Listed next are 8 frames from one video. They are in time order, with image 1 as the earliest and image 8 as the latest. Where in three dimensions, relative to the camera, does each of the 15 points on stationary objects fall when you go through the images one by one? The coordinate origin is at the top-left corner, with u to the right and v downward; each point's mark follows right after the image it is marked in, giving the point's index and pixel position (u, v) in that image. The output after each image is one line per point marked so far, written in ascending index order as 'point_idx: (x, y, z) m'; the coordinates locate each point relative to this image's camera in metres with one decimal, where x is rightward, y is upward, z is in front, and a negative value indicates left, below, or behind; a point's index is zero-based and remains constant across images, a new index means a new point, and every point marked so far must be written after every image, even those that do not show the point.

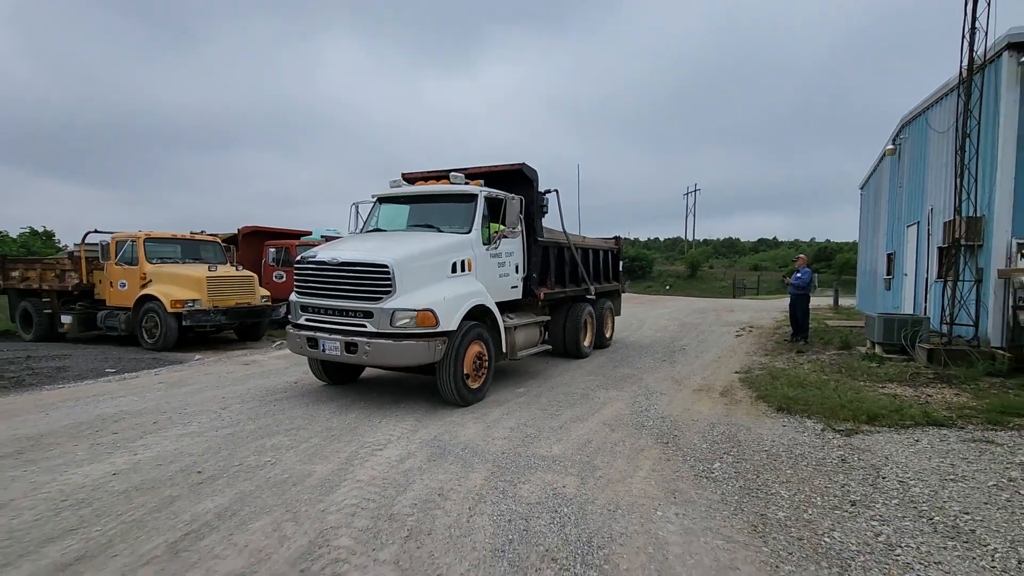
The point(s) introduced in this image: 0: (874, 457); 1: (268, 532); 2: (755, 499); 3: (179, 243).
0: (+3.3, -1.5, +4.8) m
1: (-1.6, -1.6, +3.5) m
2: (+1.8, -1.6, +4.1) m
3: (-7.4, +1.0, +11.7) m
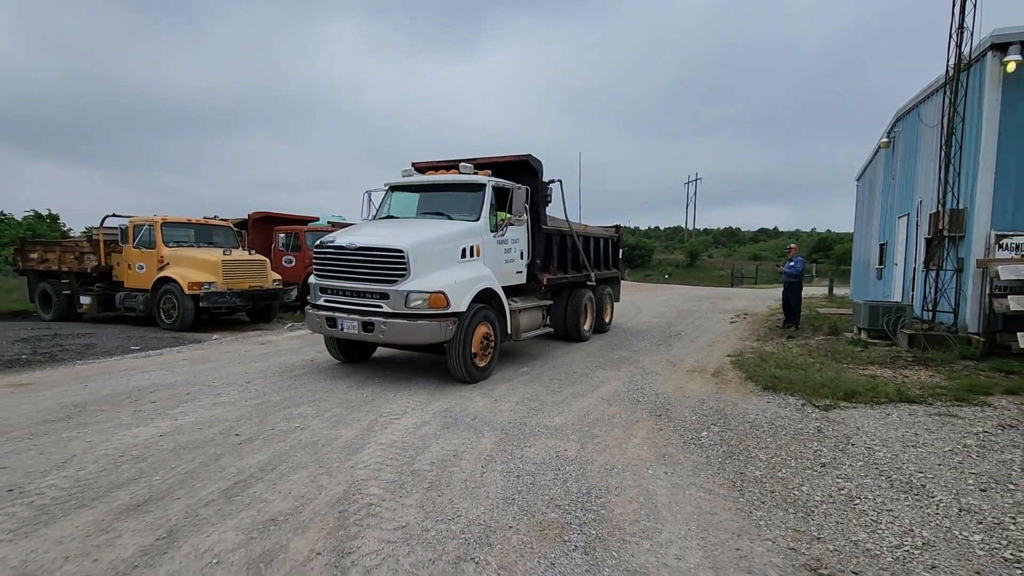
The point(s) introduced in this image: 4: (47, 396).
0: (+3.3, -1.4, +5.3) m
1: (-1.5, -1.5, +4.0) m
2: (+1.9, -1.5, +4.5) m
3: (-7.4, +1.4, +12.1) m
4: (-5.3, -1.2, +6.1) m
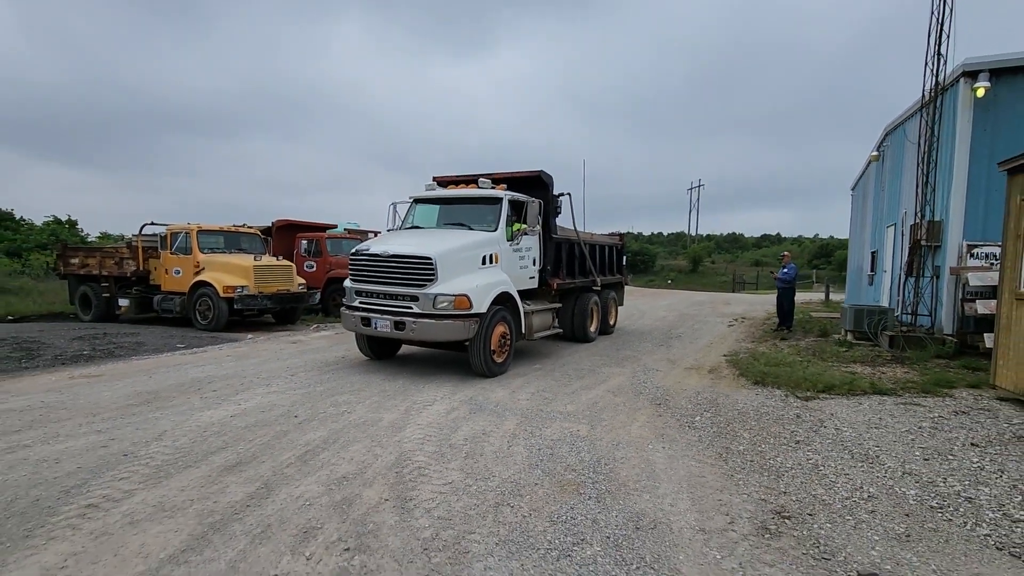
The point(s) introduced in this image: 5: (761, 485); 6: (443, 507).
0: (+3.6, -1.4, +6.1) m
1: (-1.3, -1.5, +4.8) m
2: (+2.1, -1.5, +5.3) m
3: (-7.1, +1.3, +13.0) m
4: (-5.1, -1.3, +7.0) m
5: (+2.0, -1.6, +4.2) m
6: (-0.5, -1.6, +3.8) m
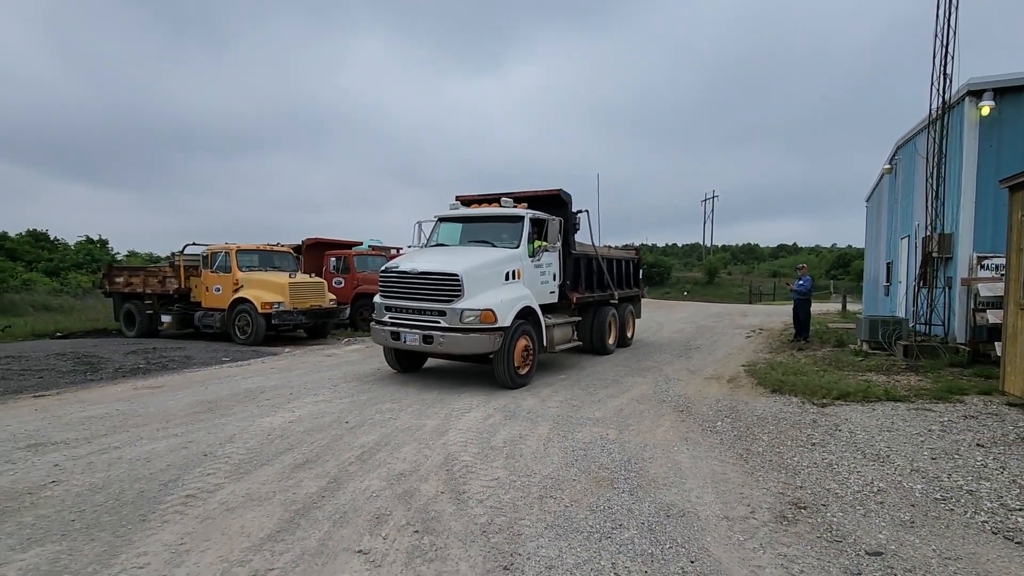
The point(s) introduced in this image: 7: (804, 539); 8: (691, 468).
0: (+4.0, -1.6, +6.5) m
1: (-1.0, -1.7, +5.3) m
2: (+2.5, -1.7, +5.7) m
3: (-6.5, +0.9, +13.7) m
4: (-4.7, -1.5, +7.6) m
5: (+2.3, -1.7, +4.6) m
6: (-0.1, -1.7, +4.3) m
7: (+2.0, -1.7, +3.6) m
8: (+1.7, -1.7, +5.0) m
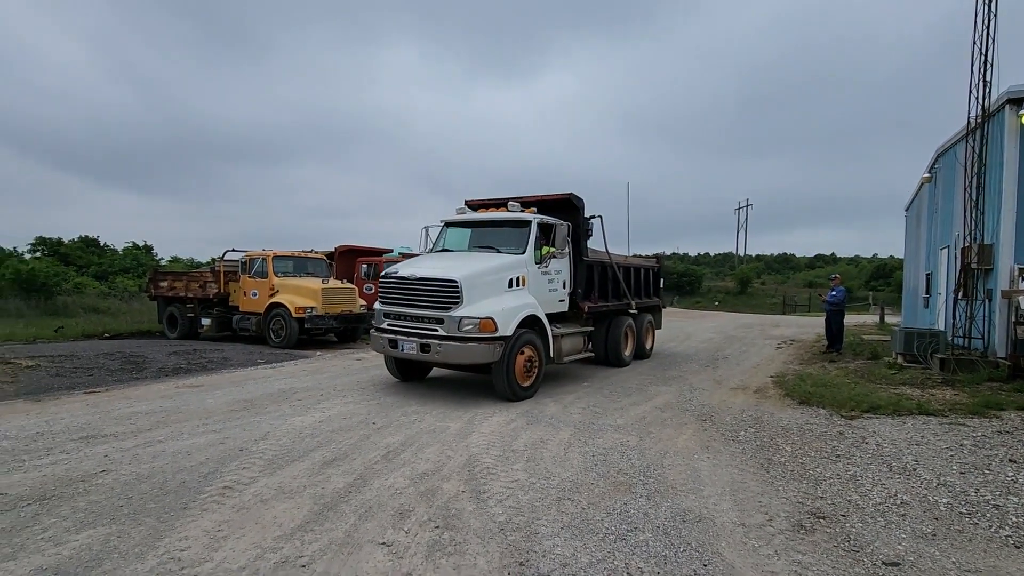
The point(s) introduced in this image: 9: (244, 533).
0: (+4.2, -1.7, +6.4) m
1: (-0.8, -1.7, +5.5) m
2: (+2.7, -1.8, +5.7) m
3: (-5.8, +0.8, +14.2) m
4: (-4.4, -1.6, +7.9) m
5: (+2.5, -1.8, +4.6) m
6: (0.0, -1.7, +4.4) m
7: (+2.1, -1.8, +3.6) m
8: (+1.9, -1.8, +5.0) m
9: (-1.8, -1.7, +3.6) m
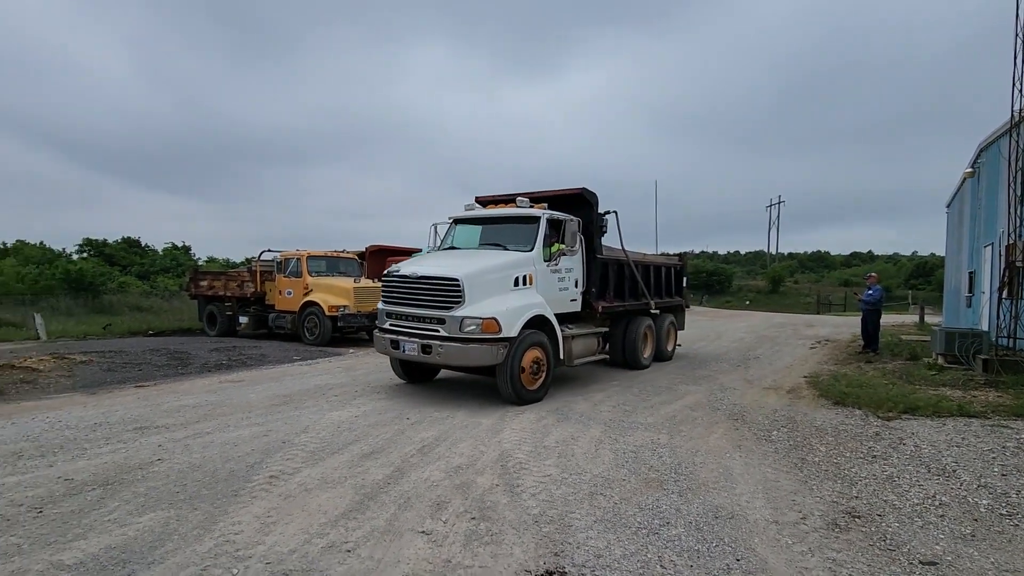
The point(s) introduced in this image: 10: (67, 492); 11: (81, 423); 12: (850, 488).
0: (+4.6, -1.7, +6.3) m
1: (-0.4, -1.7, +5.7) m
2: (+3.1, -1.7, +5.7) m
3: (-5.1, +0.8, +14.6) m
4: (-3.9, -1.6, +8.2) m
5: (+2.8, -1.7, +4.6) m
6: (+0.3, -1.7, +4.5) m
7: (+2.3, -1.8, +3.6) m
8: (+2.2, -1.7, +5.0) m
9: (-1.6, -1.6, +3.8) m
10: (-3.5, -1.6, +4.1) m
11: (-4.9, -1.5, +6.0) m
12: (+2.9, -1.7, +4.6) m
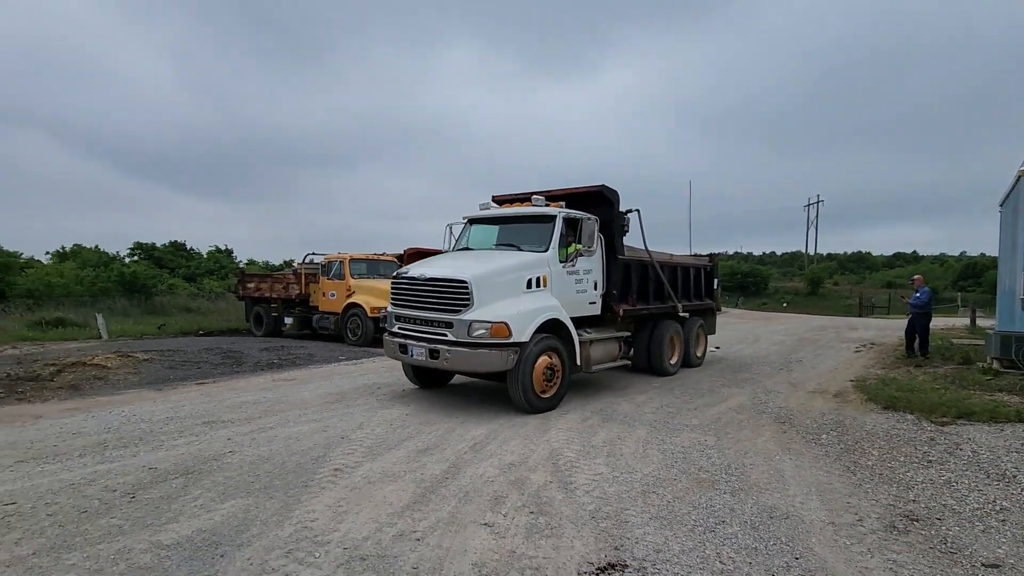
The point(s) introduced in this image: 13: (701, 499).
0: (+5.1, -1.7, +6.1) m
1: (+0.1, -1.7, +5.8) m
2: (+3.6, -1.8, +5.7) m
3: (-4.0, +0.7, +15.0) m
4: (-3.2, -1.6, +8.6) m
5: (+3.2, -1.8, +4.6) m
6: (+0.7, -1.7, +4.6) m
7: (+2.8, -1.8, +3.6) m
8: (+2.7, -1.8, +5.0) m
9: (-1.1, -1.7, +4.0) m
10: (-3.0, -1.6, +4.5) m
11: (-4.3, -1.6, +6.4) m
12: (+3.4, -1.8, +4.6) m
13: (+1.6, -1.8, +4.4) m
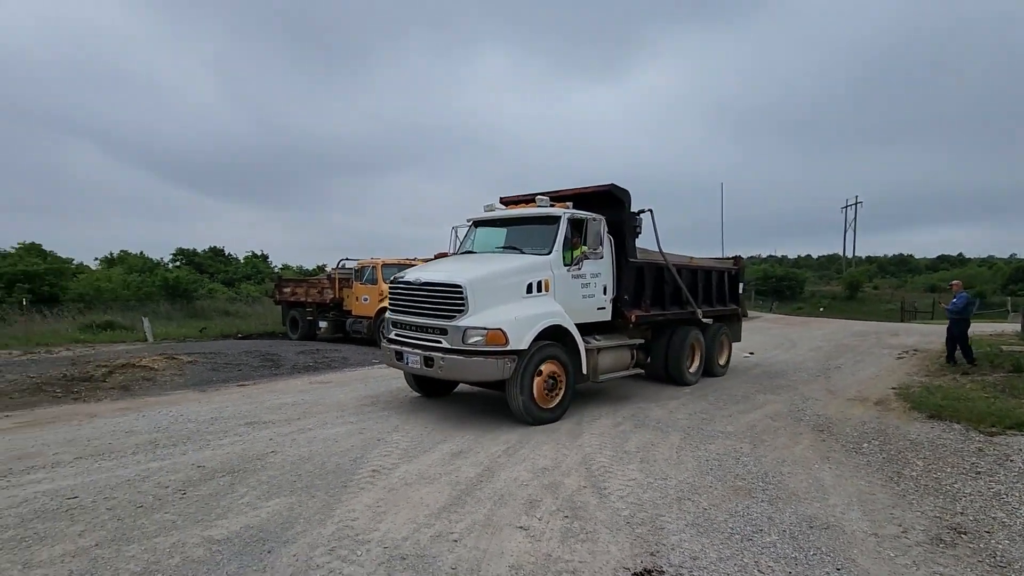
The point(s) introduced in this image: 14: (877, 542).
0: (+5.5, -1.8, +5.9) m
1: (+0.5, -1.8, +5.8) m
2: (+3.9, -1.8, +5.5) m
3: (-3.2, +0.6, +15.2) m
4: (-2.7, -1.7, +8.8) m
5: (+3.5, -1.8, +4.4) m
6: (+1.0, -1.8, +4.6) m
7: (+3.0, -1.8, +3.5) m
8: (+3.0, -1.8, +4.9) m
9: (-0.9, -1.7, +4.1) m
10: (-2.7, -1.7, +4.7) m
11: (-3.9, -1.6, +6.7) m
12: (+3.7, -1.8, +4.5) m
13: (+1.9, -1.8, +4.4) m
14: (+2.6, -1.8, +3.8) m
